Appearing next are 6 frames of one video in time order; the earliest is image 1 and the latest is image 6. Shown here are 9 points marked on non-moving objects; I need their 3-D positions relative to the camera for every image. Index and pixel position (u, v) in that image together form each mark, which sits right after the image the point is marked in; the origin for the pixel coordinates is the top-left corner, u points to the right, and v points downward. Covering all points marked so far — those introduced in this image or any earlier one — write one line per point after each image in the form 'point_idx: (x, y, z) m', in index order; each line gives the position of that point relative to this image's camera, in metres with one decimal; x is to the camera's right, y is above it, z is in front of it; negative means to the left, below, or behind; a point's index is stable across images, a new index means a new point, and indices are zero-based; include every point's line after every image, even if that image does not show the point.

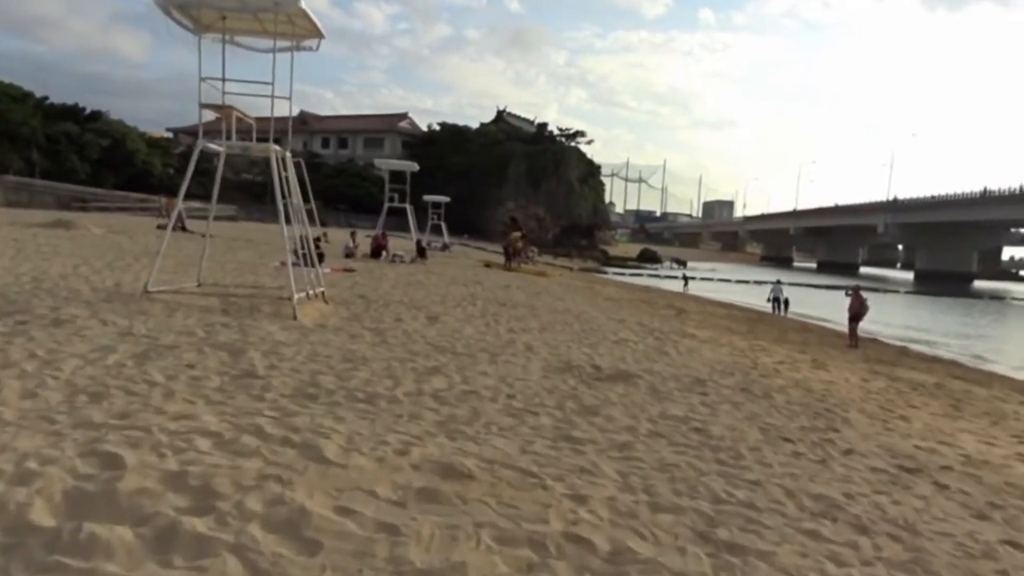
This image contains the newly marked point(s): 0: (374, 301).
0: (-2.9, -0.3, +12.0) m
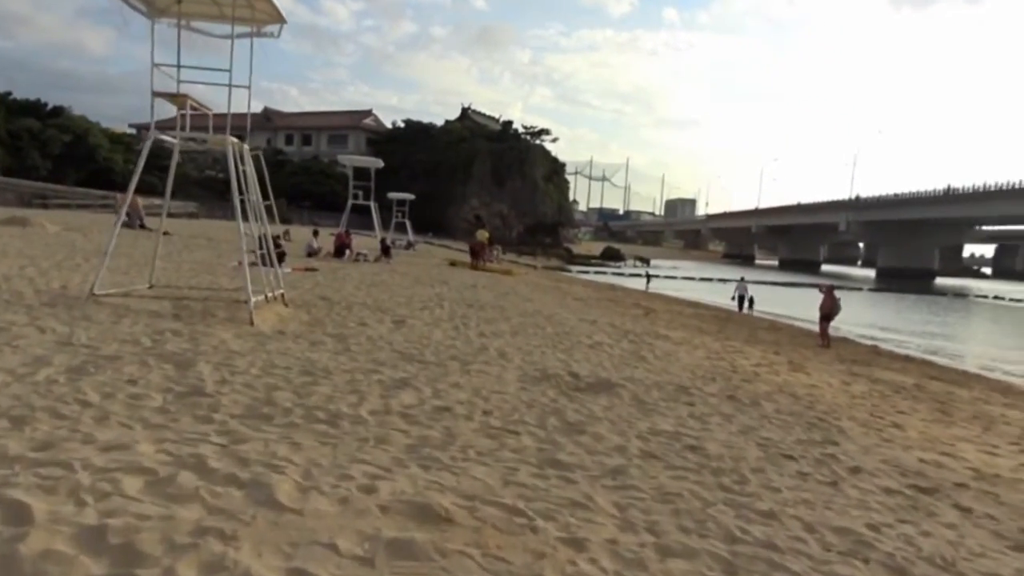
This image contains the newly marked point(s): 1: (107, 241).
0: (-3.4, -0.3, +11.3) m
1: (-12.2, +1.4, +17.5) m
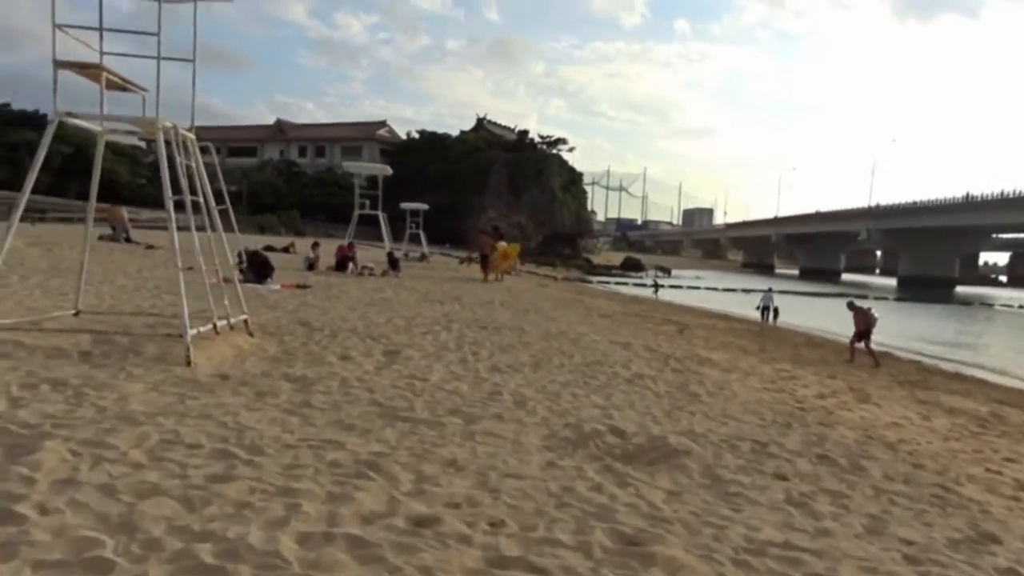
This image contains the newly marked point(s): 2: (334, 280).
0: (-3.1, -0.7, +9.3) m
1: (-11.7, +0.8, +15.8) m
2: (-5.4, +0.2, +17.5) m
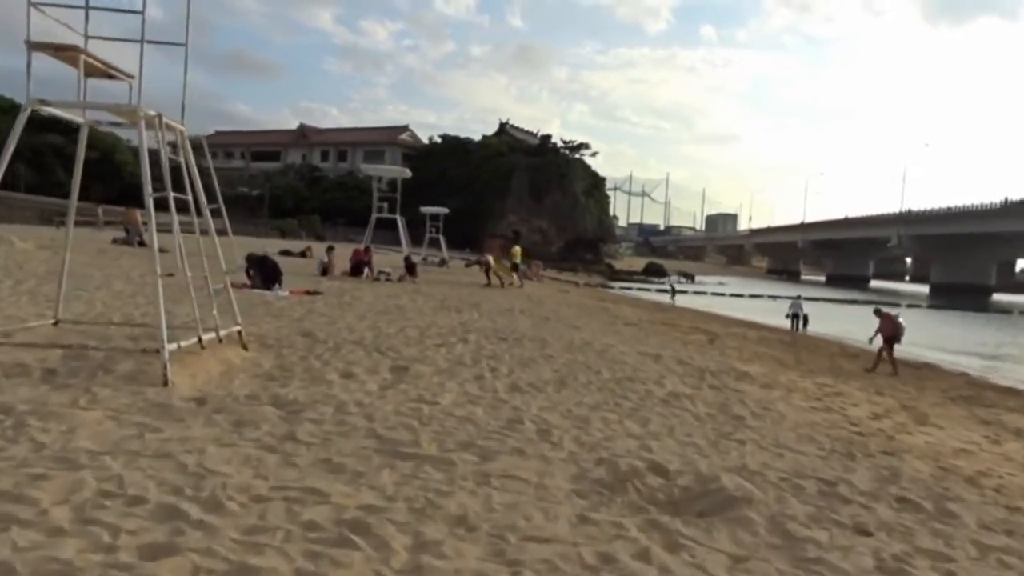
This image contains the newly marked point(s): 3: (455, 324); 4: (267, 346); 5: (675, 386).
0: (-2.8, -0.8, +8.6) m
1: (-11.2, +0.7, +15.3) m
2: (-4.8, +0.1, +16.8) m
3: (-1.2, -0.8, +12.2) m
4: (-3.4, -0.8, +8.0) m
5: (+2.6, -1.6, +9.2) m
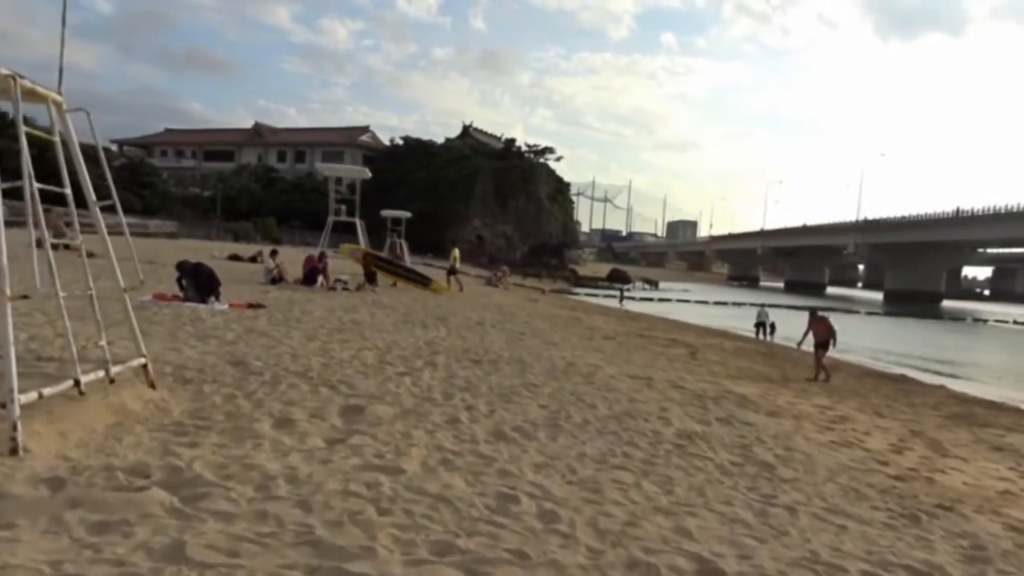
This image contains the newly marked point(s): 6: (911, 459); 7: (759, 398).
0: (-3.0, -1.0, +6.9) m
1: (-11.8, +0.4, +13.2) m
2: (-5.5, -0.2, +15.0) m
3: (-1.6, -1.0, +10.6) m
4: (-3.6, -1.0, +6.3) m
5: (+2.3, -1.8, +7.9) m
6: (+5.9, -2.5, +8.7) m
7: (+5.0, -2.2, +11.8) m
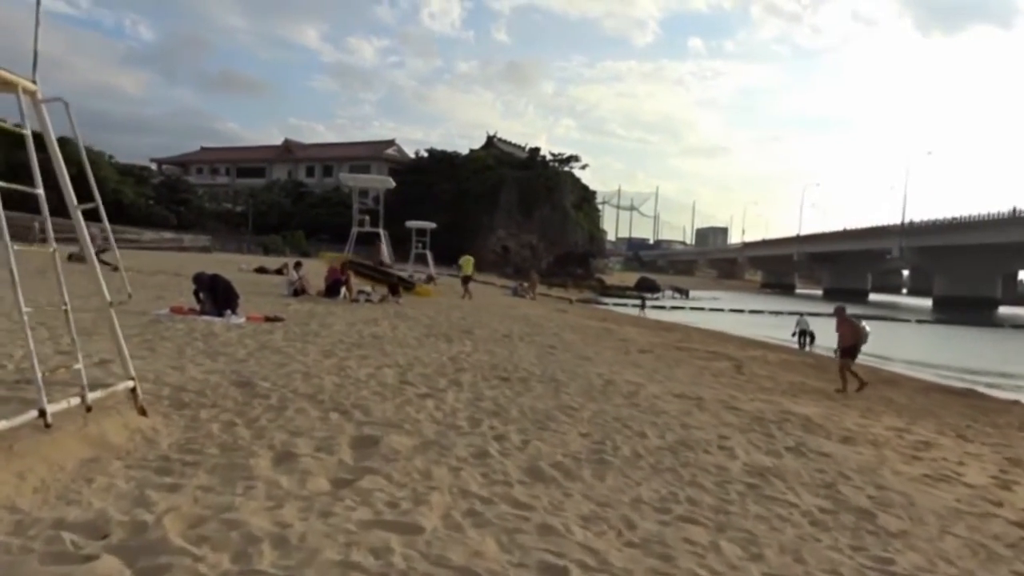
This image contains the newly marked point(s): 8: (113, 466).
0: (-2.6, -1.2, +6.1) m
1: (-11.1, +0.1, +12.8) m
2: (-4.7, -0.5, +14.3) m
3: (-1.0, -1.2, +9.7) m
4: (-3.2, -1.1, +5.6) m
5: (+2.8, -1.9, +6.8) m
6: (+6.4, -2.6, +7.4) m
7: (+5.7, -2.4, +10.6) m
8: (-2.9, -1.3, +4.2) m
